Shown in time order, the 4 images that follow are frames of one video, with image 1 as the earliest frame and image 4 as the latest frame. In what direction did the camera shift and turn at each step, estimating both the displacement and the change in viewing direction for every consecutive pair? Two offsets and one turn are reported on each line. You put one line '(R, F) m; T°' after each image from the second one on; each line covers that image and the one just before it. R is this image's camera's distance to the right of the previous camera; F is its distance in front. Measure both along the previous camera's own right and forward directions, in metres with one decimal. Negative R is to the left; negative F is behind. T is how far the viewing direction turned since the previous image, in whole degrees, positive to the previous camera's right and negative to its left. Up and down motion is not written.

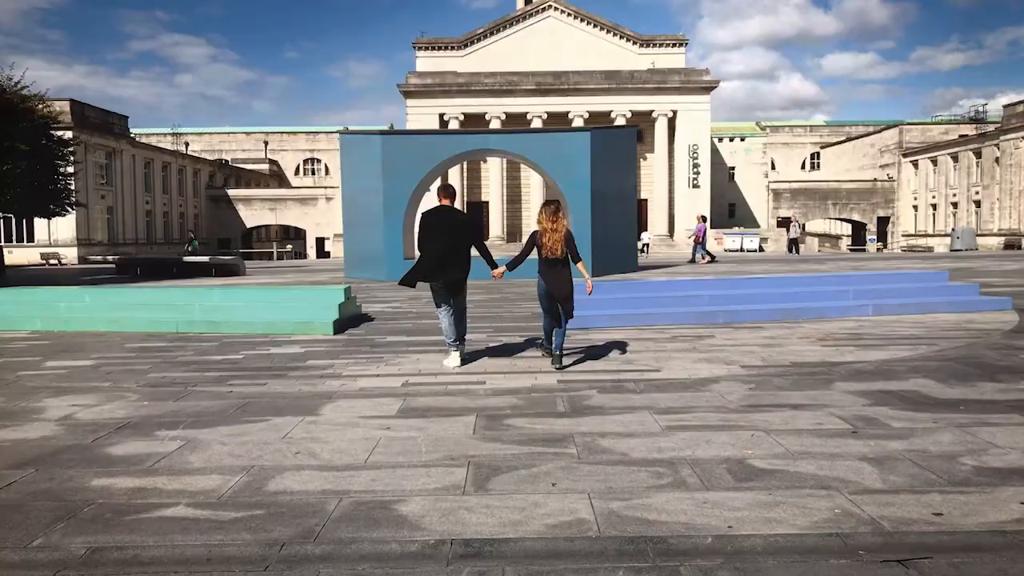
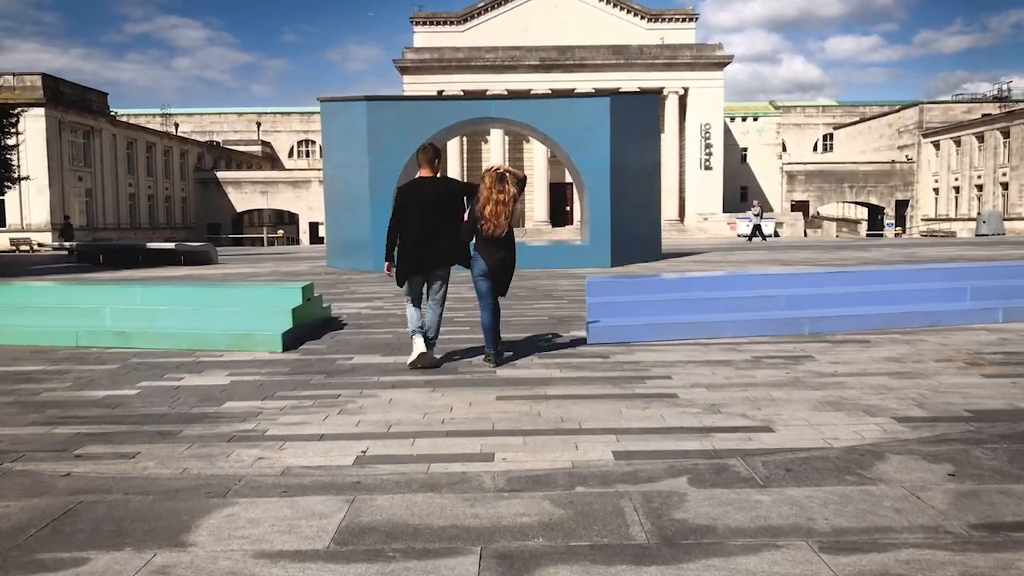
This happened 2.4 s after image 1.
(-0.1, +2.8) m; 0°
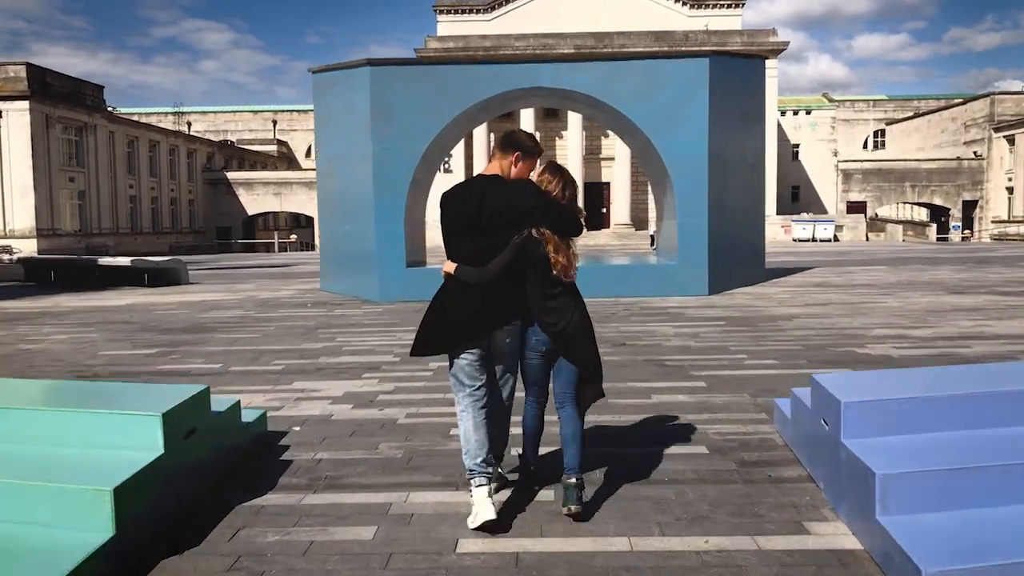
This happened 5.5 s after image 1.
(-0.6, +5.0) m; -2°
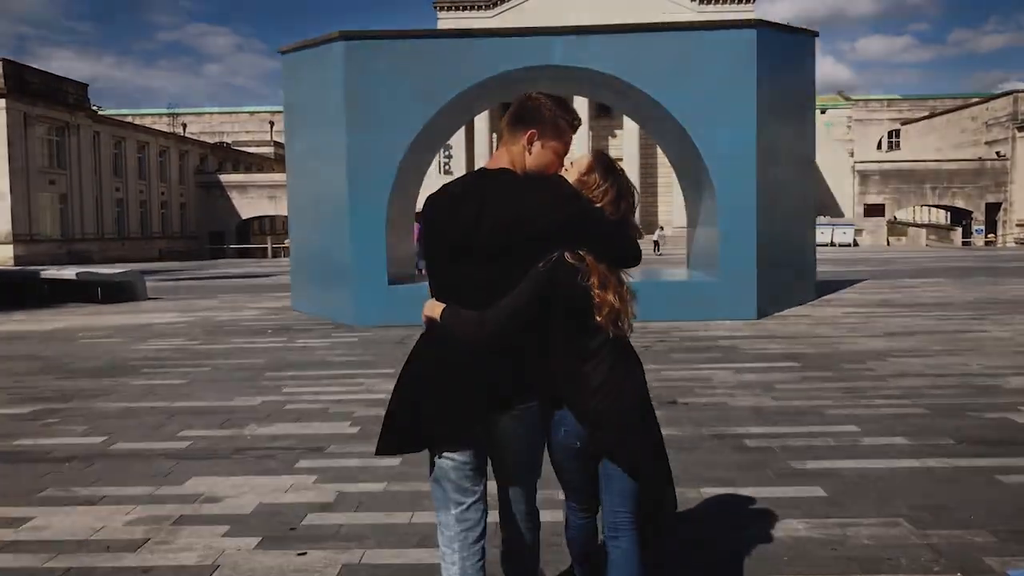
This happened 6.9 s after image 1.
(0.0, +2.4) m; 0°
